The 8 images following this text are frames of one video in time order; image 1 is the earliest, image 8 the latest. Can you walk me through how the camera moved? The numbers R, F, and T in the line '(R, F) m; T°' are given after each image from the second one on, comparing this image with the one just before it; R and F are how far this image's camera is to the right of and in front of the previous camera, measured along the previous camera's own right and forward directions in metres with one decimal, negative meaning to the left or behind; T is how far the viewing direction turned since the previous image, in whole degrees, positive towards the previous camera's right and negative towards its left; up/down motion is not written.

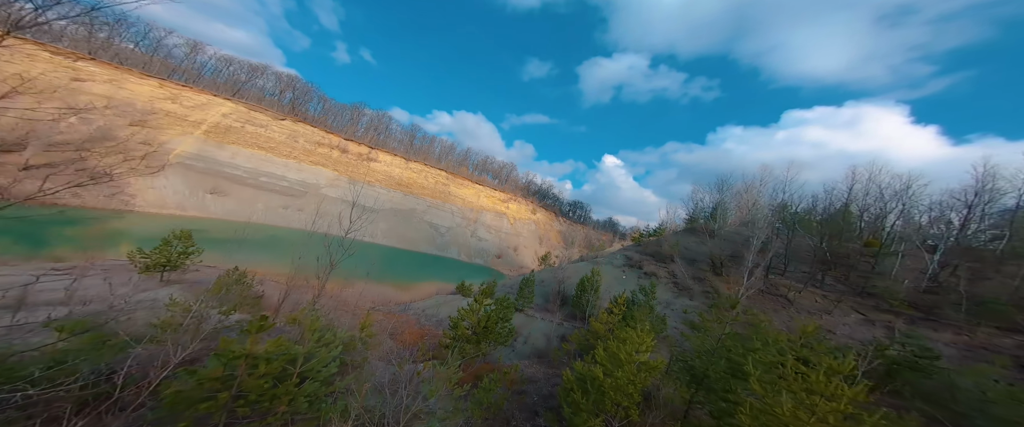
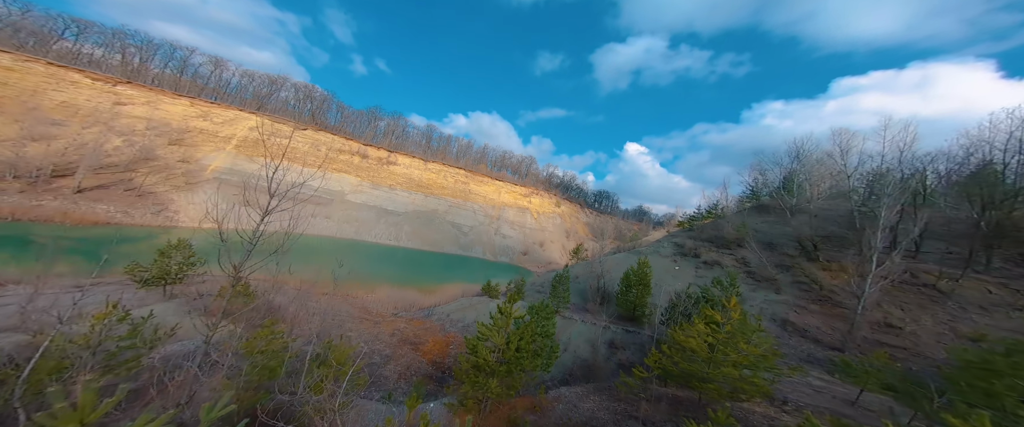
(-0.2, +2.2) m; -4°
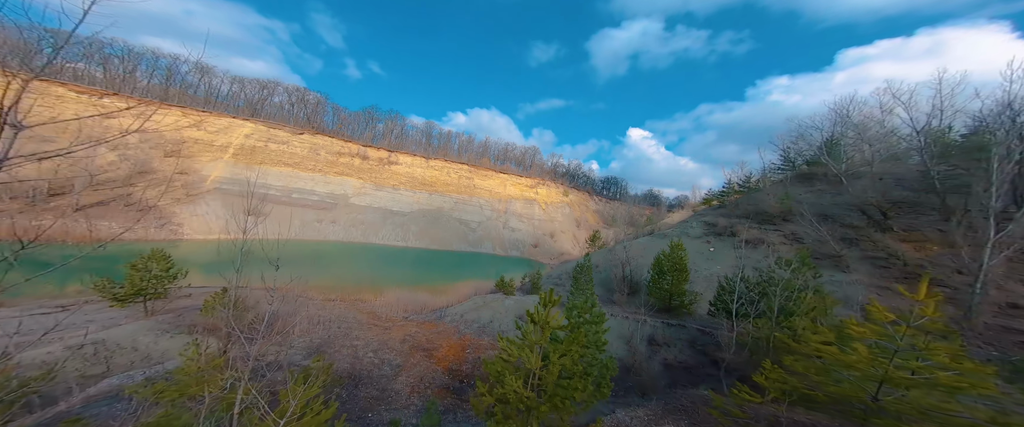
(-0.3, +1.4) m; -1°
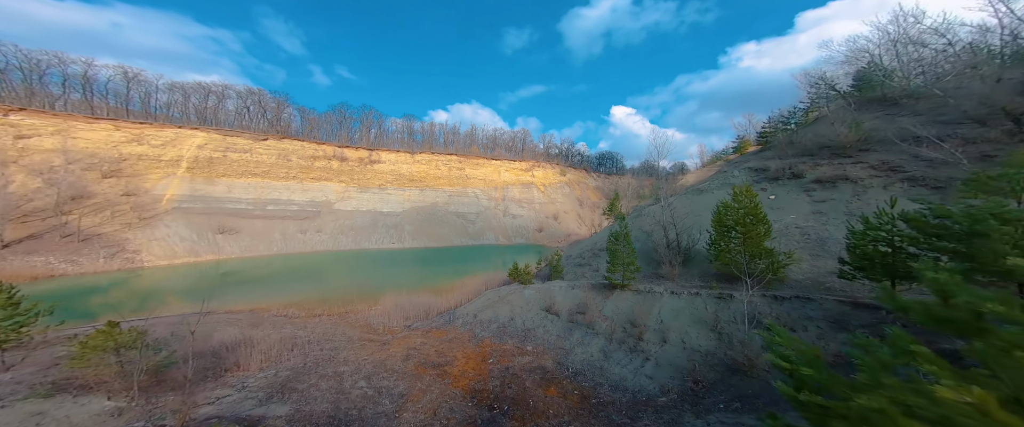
(-0.7, +3.1) m; +1°
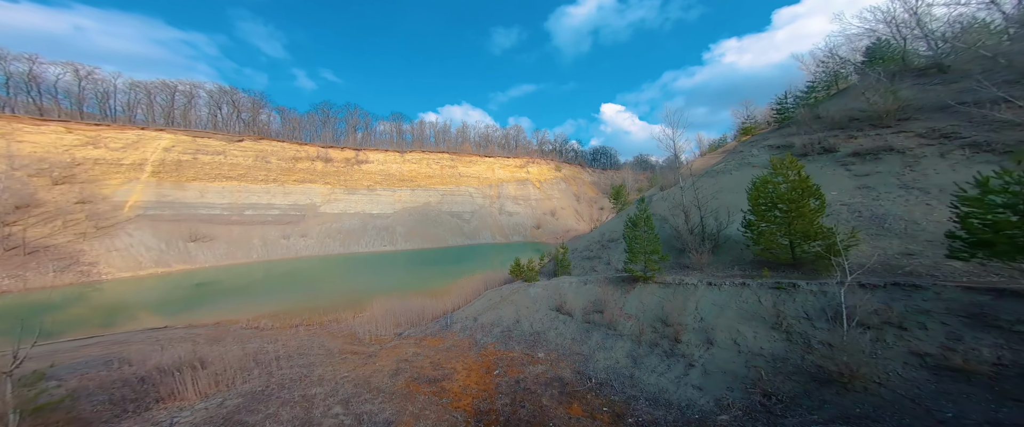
(-0.3, +1.6) m; +1°
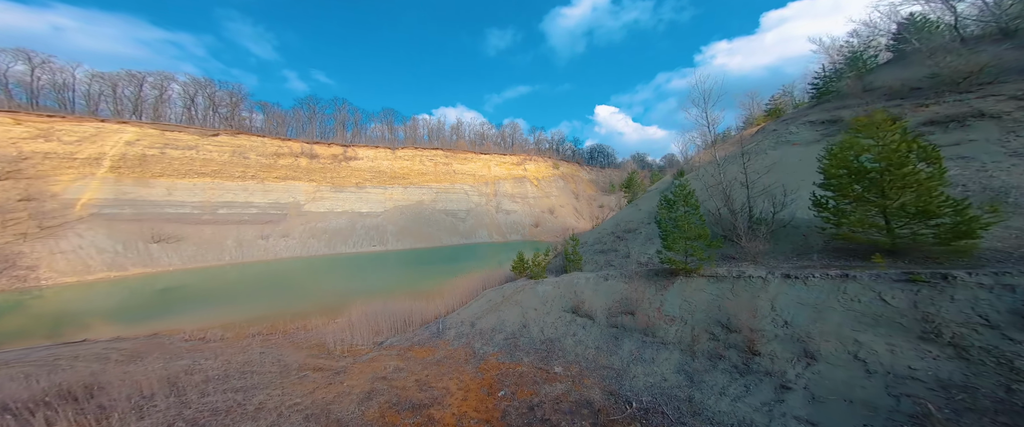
(-0.3, +2.1) m; +1°
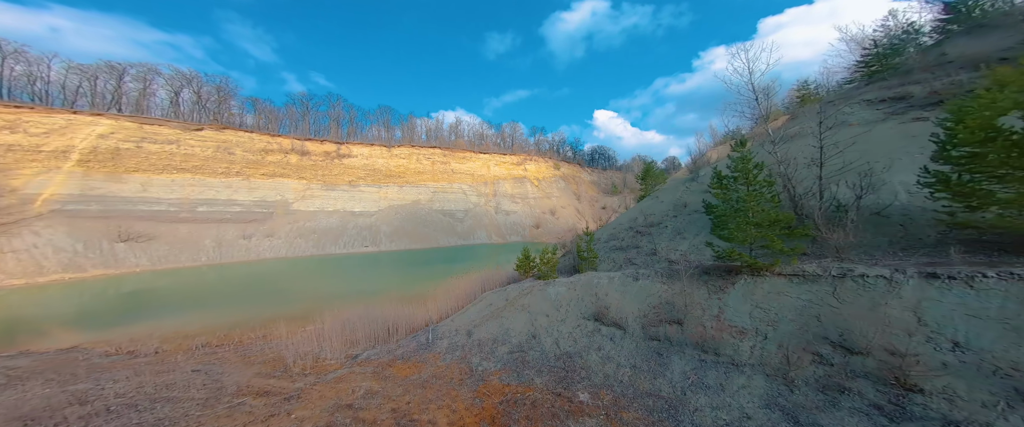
(-0.2, +1.9) m; 0°
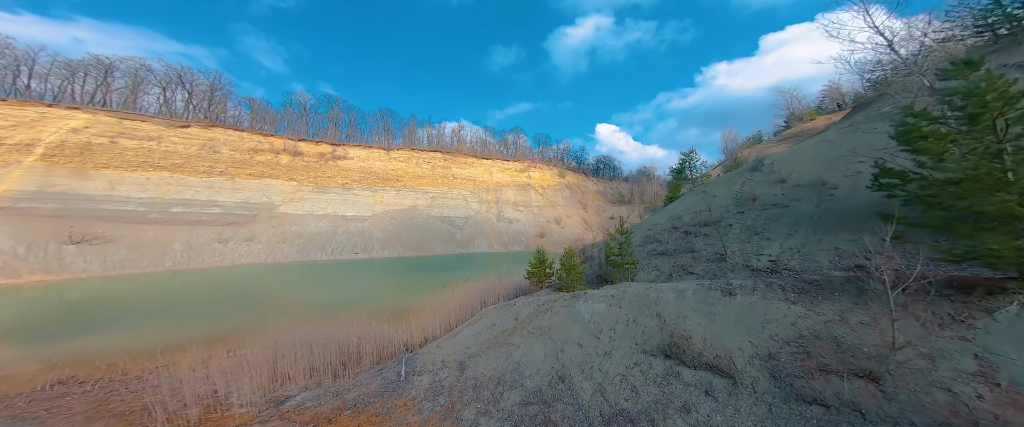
(-0.2, +2.7) m; 0°
